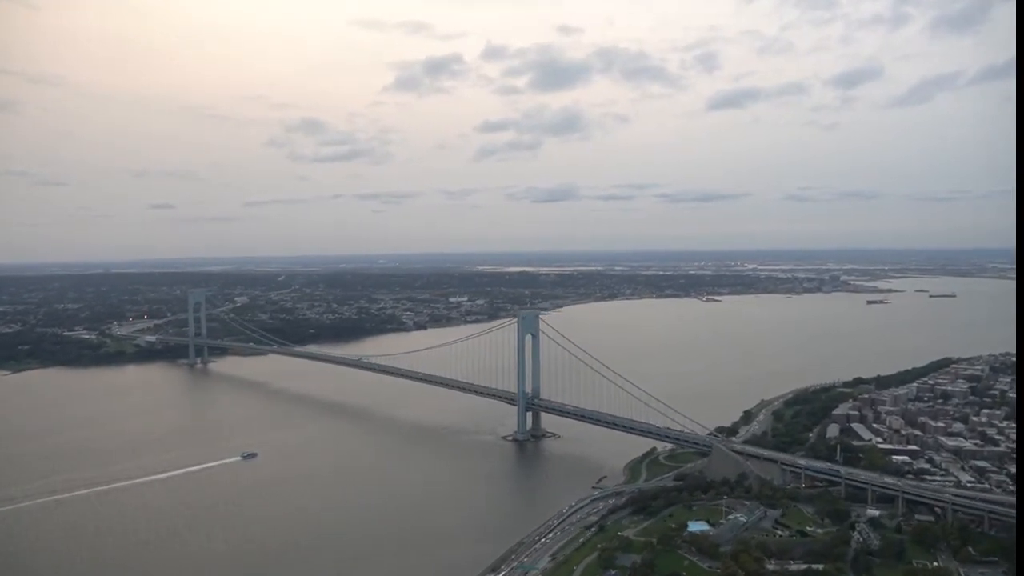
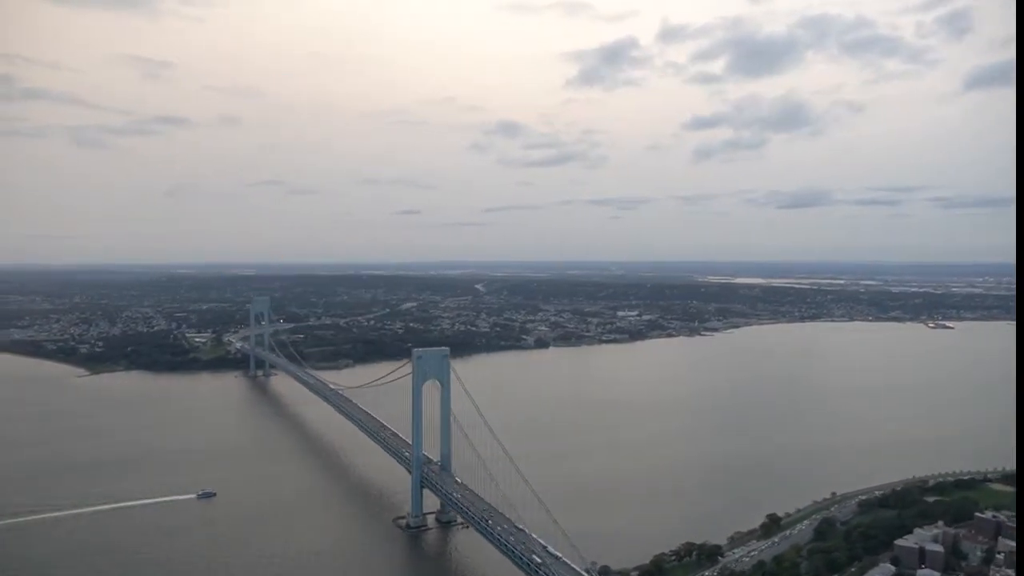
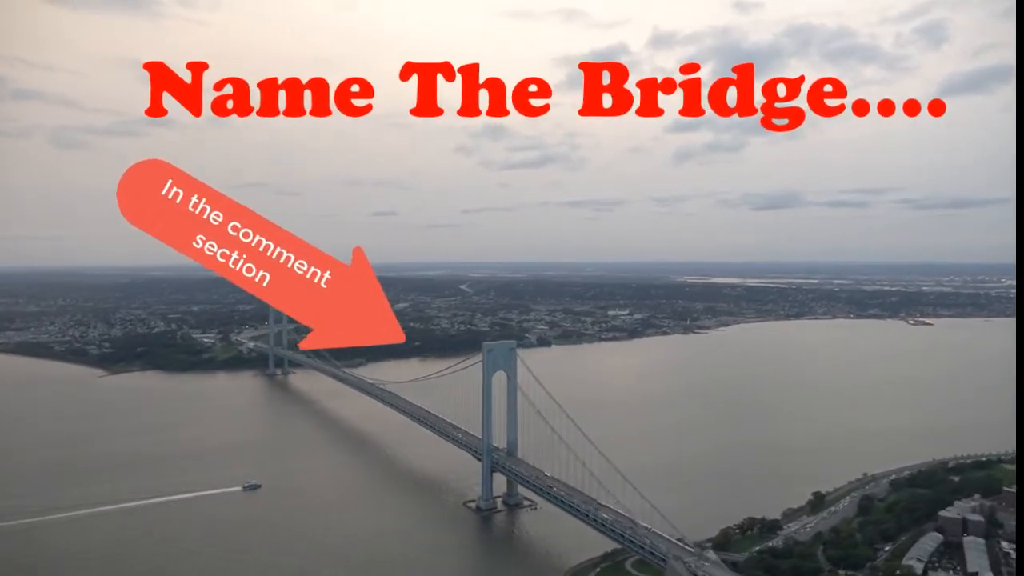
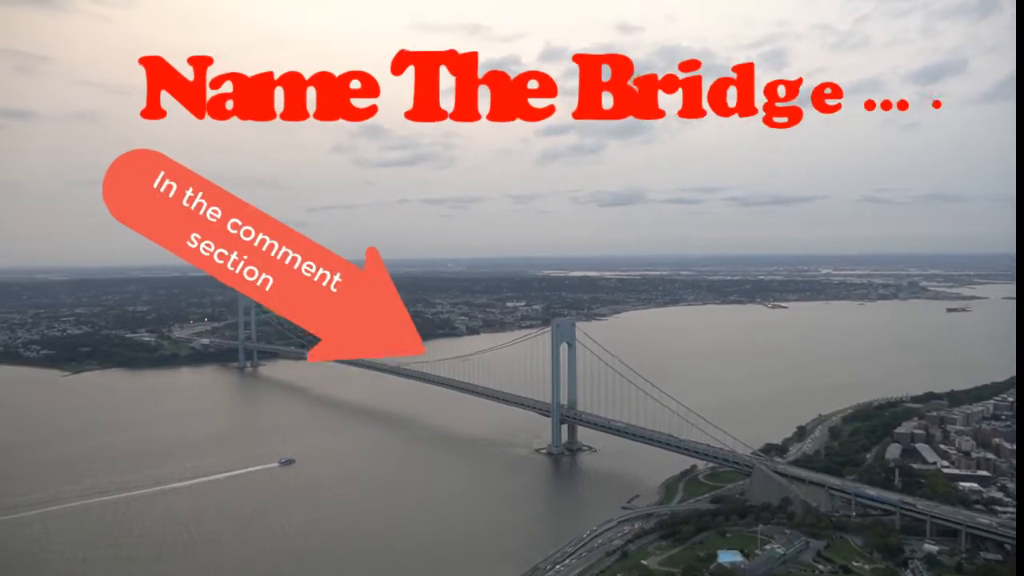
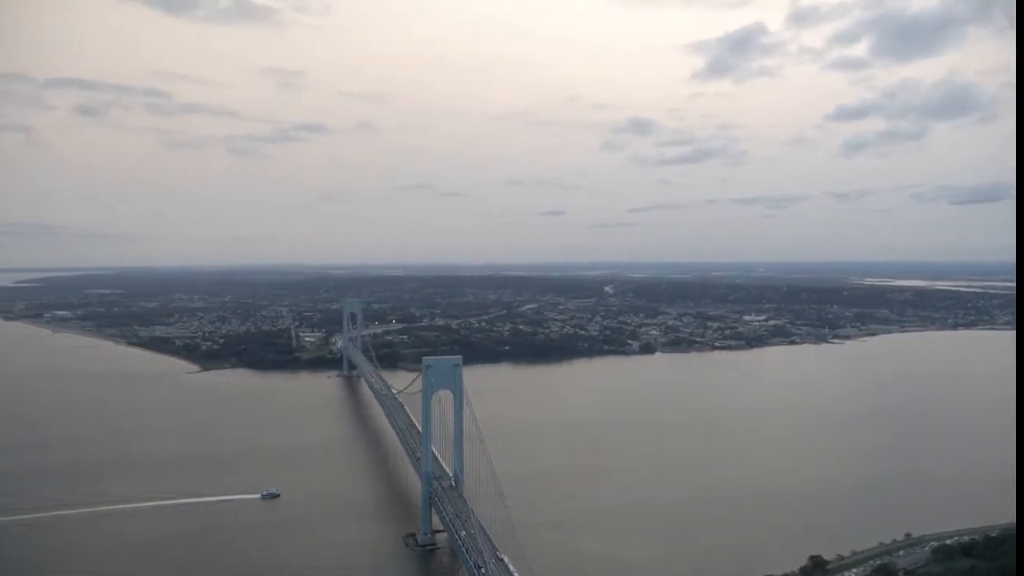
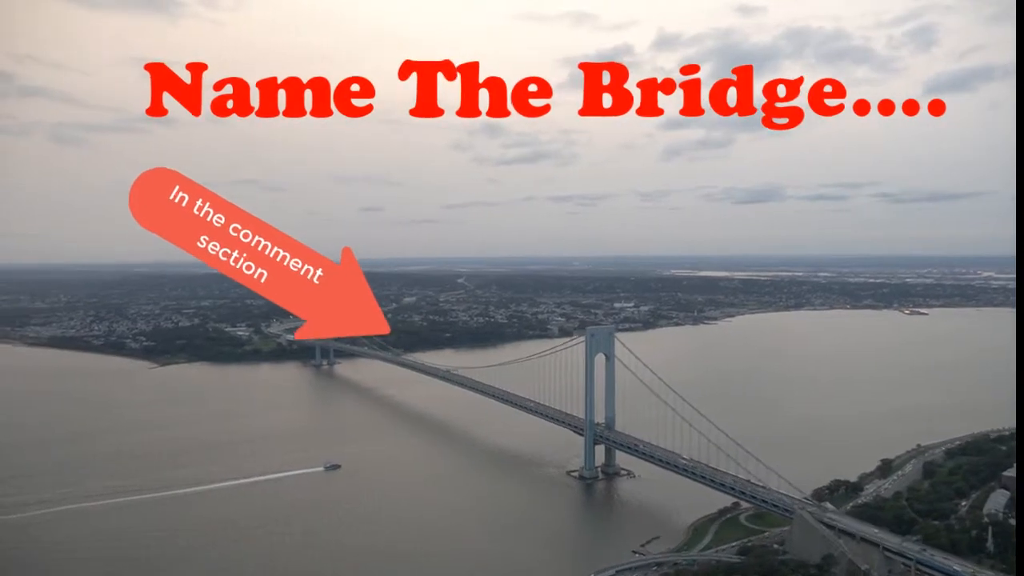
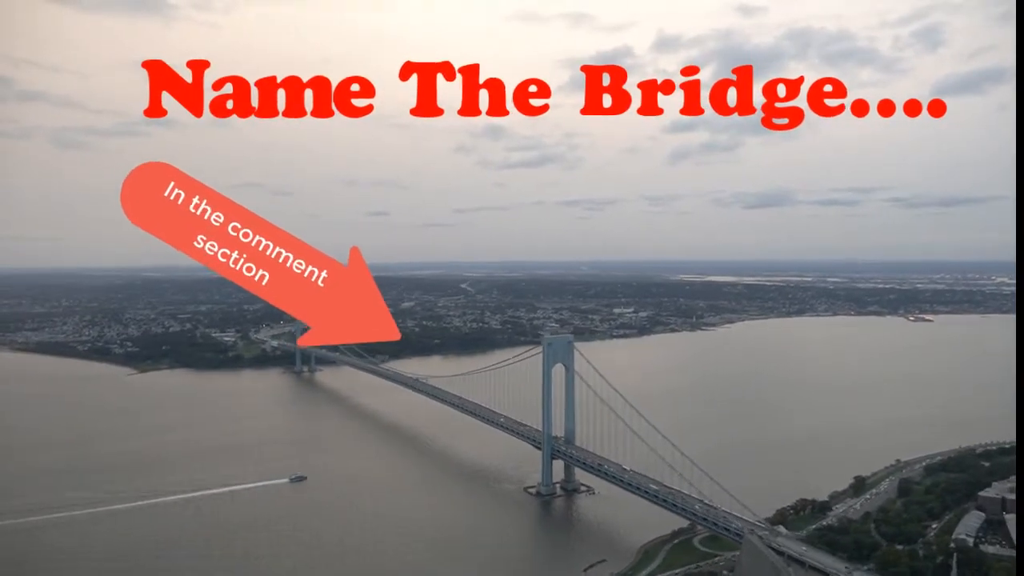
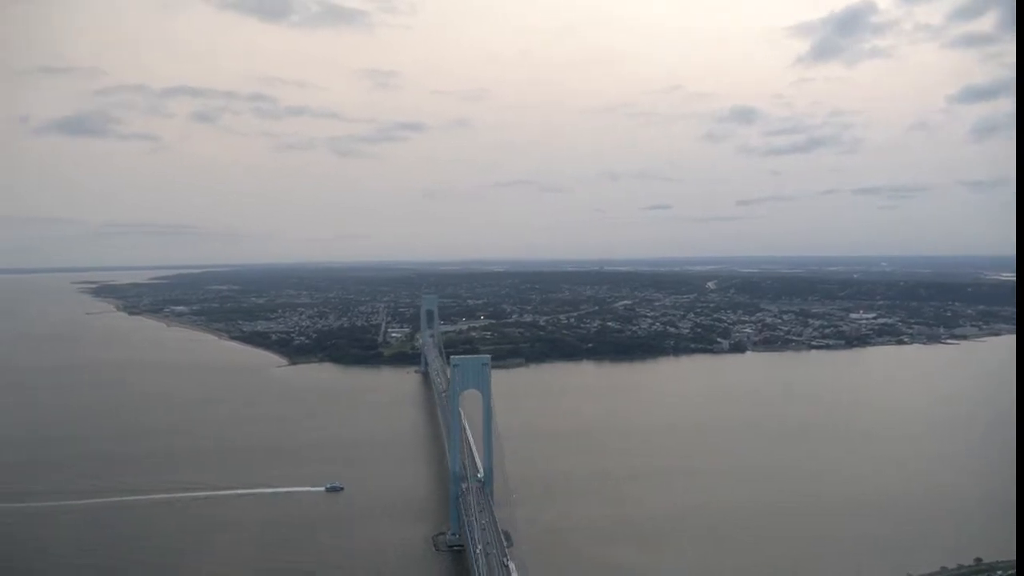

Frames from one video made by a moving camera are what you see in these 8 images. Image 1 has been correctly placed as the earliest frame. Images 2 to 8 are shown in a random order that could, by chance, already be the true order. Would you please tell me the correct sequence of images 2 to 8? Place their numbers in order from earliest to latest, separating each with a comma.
4, 6, 7, 3, 2, 5, 8
